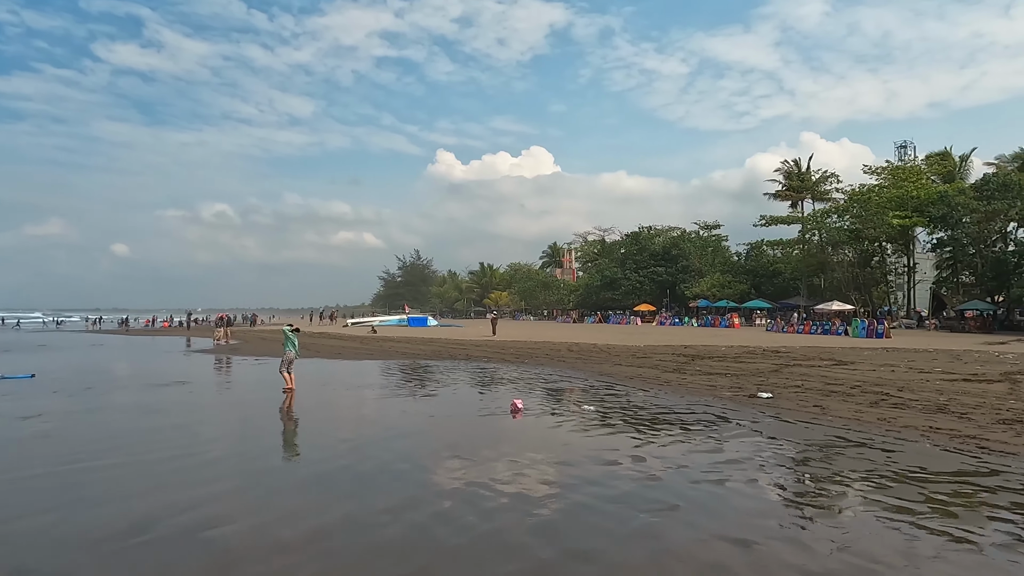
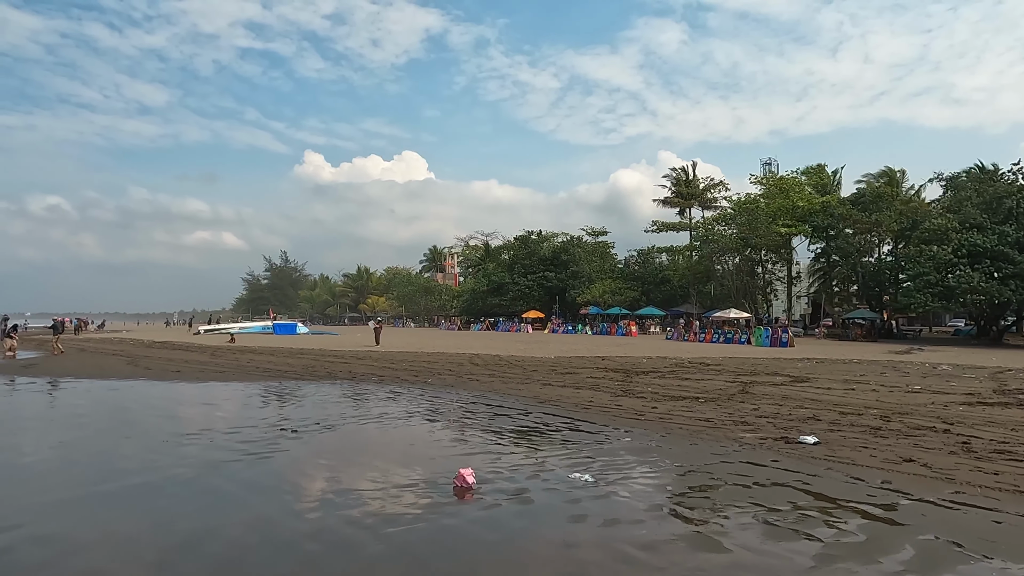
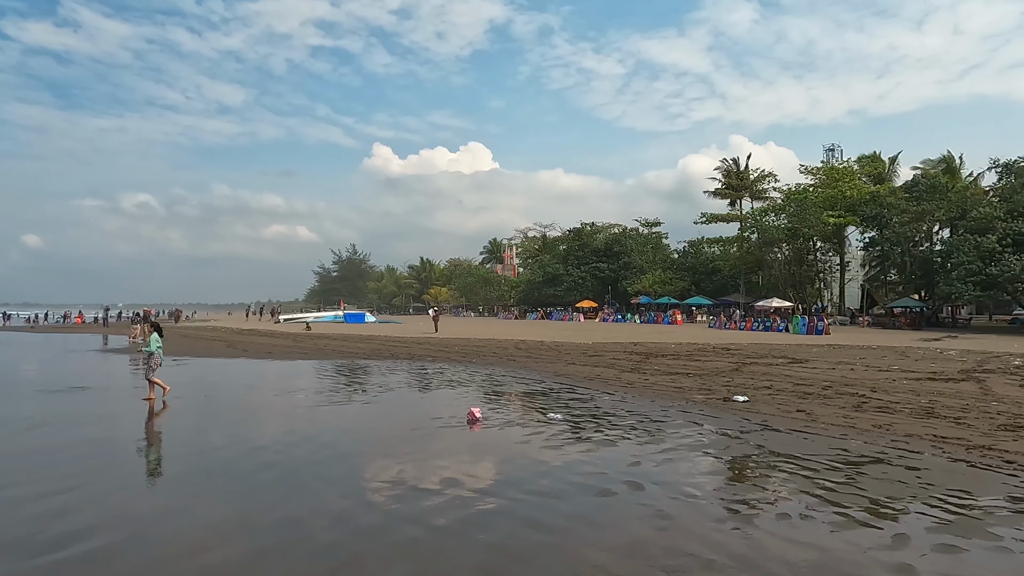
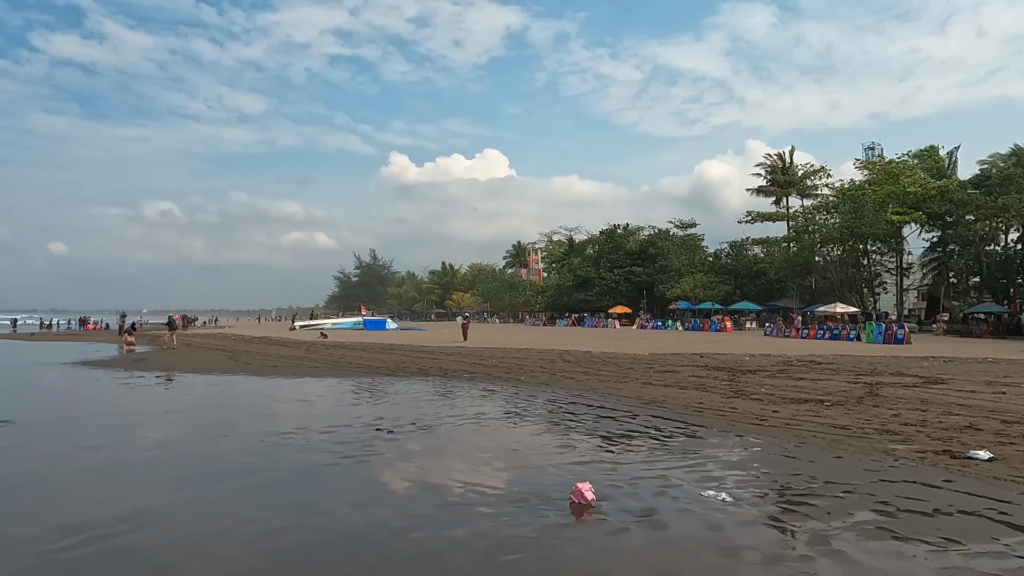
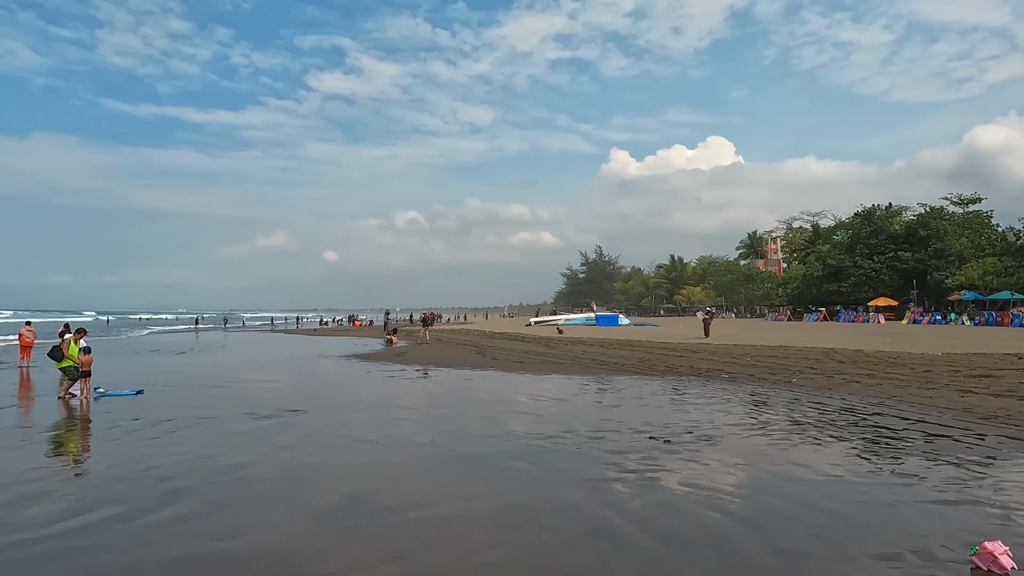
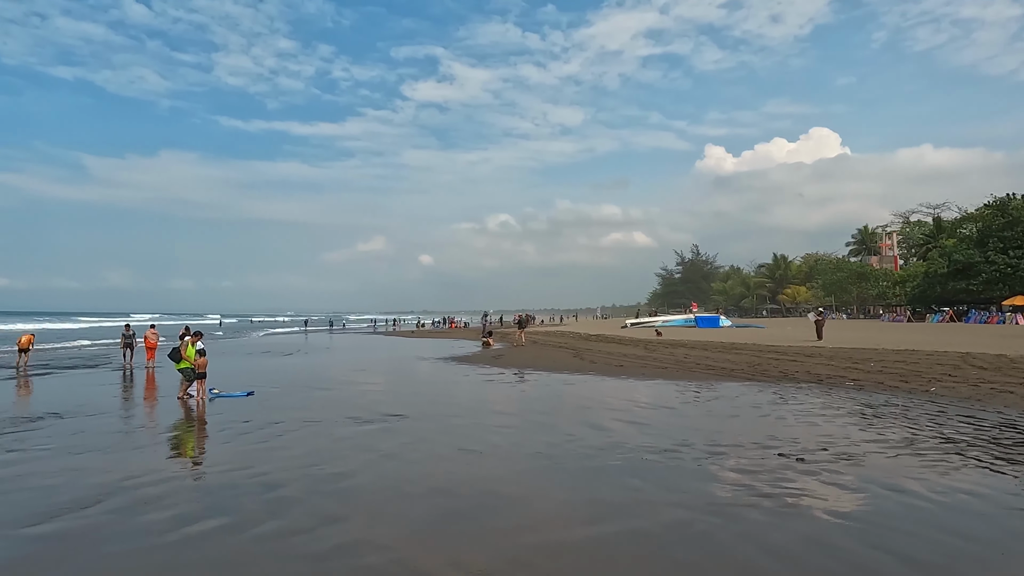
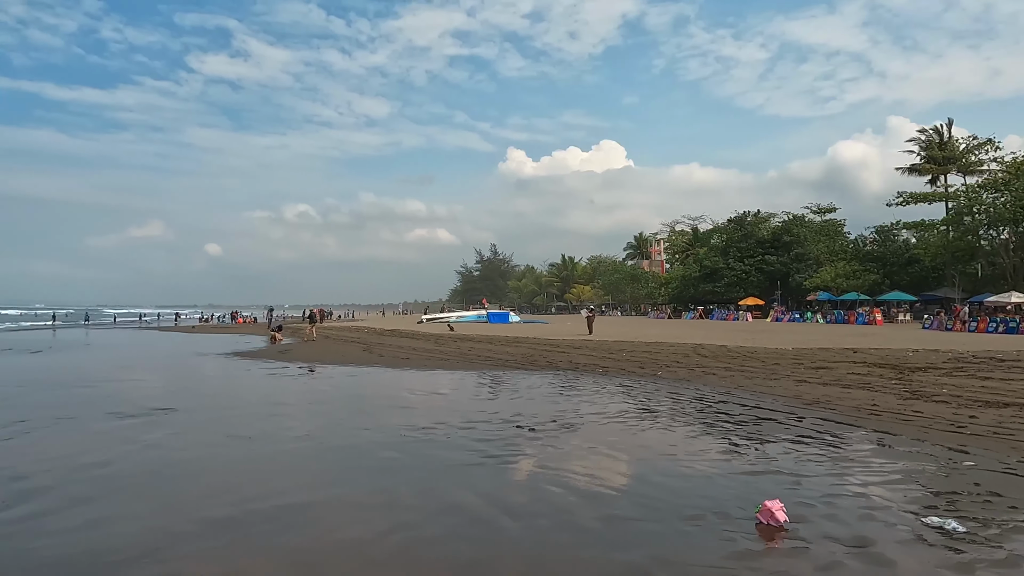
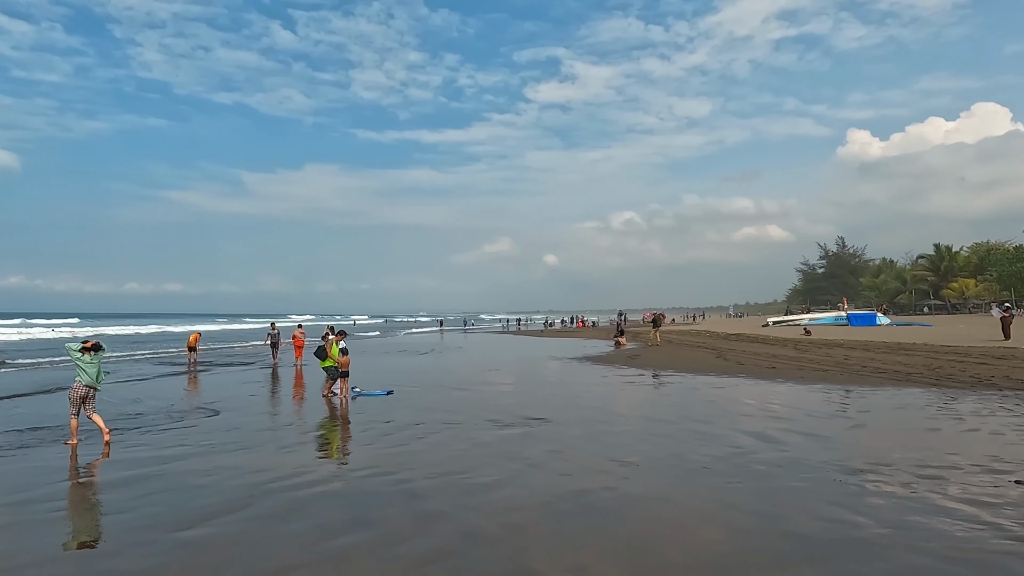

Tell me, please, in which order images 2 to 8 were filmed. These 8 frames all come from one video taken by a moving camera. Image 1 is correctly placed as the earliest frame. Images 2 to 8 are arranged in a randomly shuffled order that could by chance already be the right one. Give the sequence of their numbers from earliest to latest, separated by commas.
3, 2, 4, 7, 5, 6, 8
